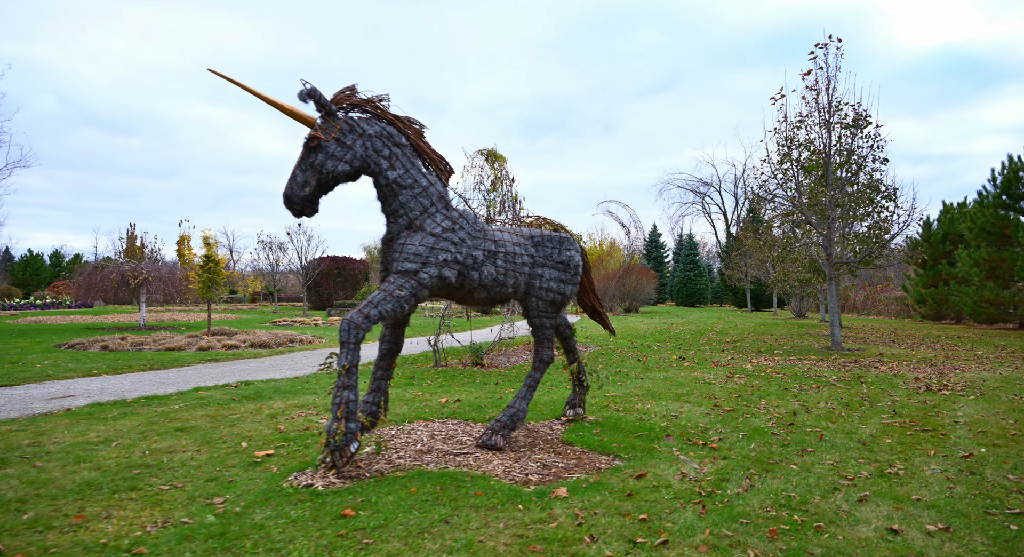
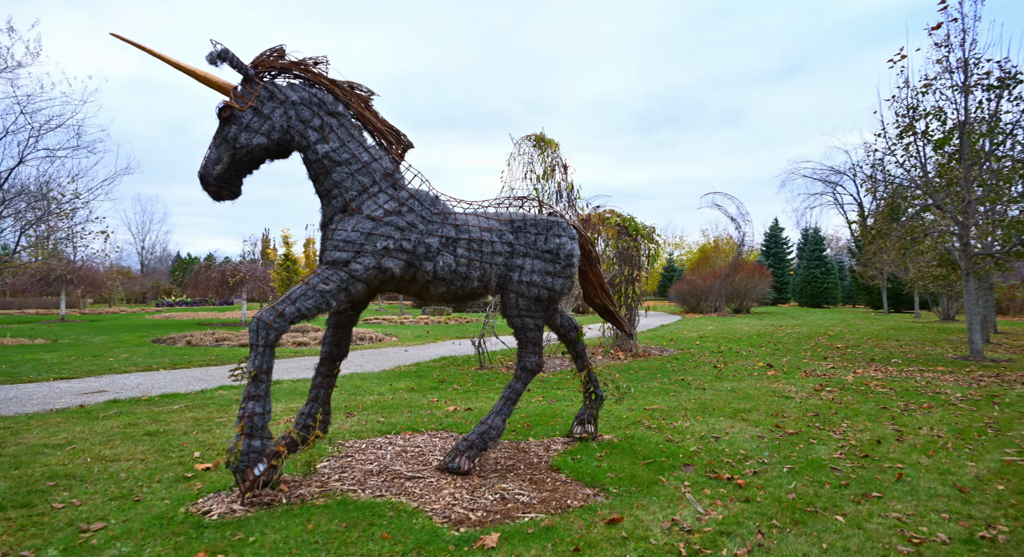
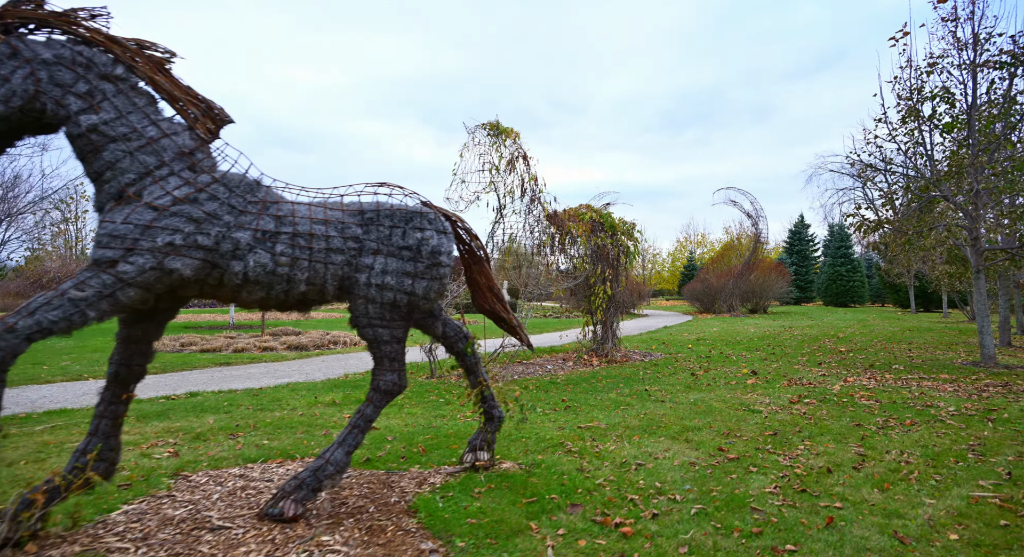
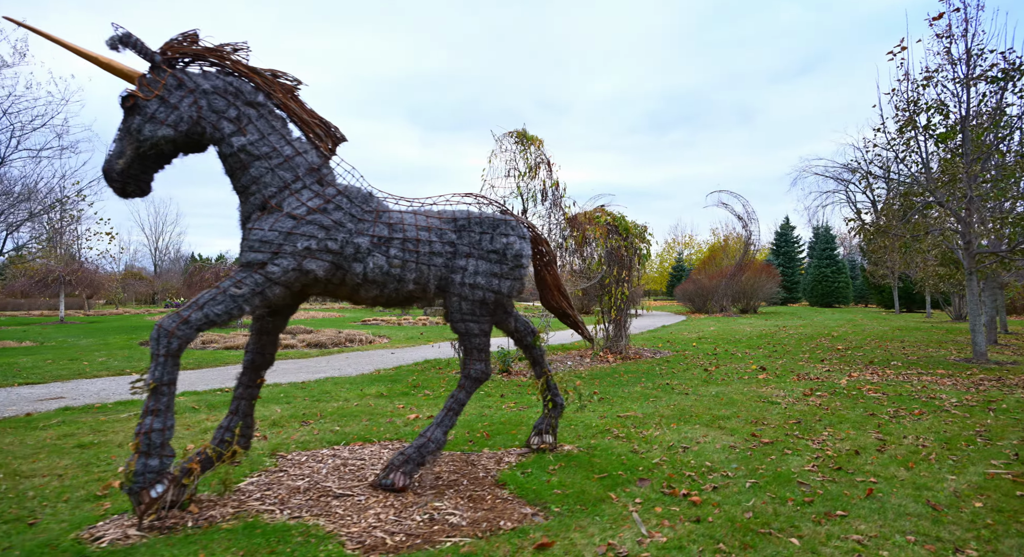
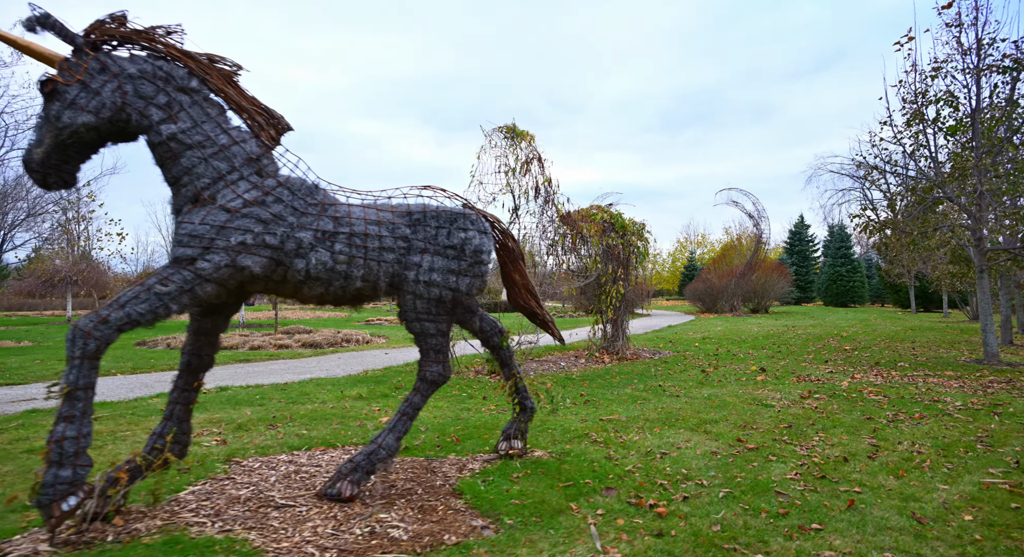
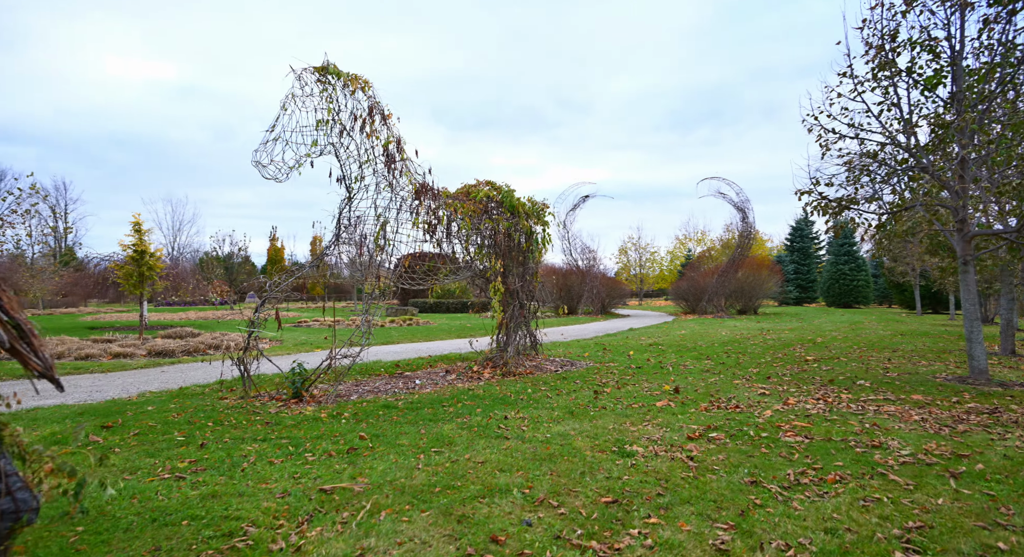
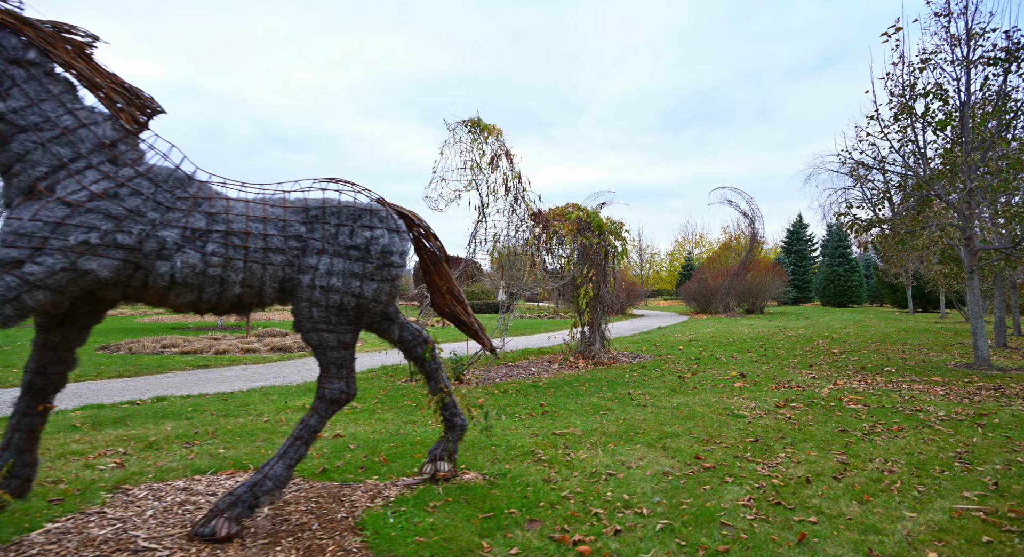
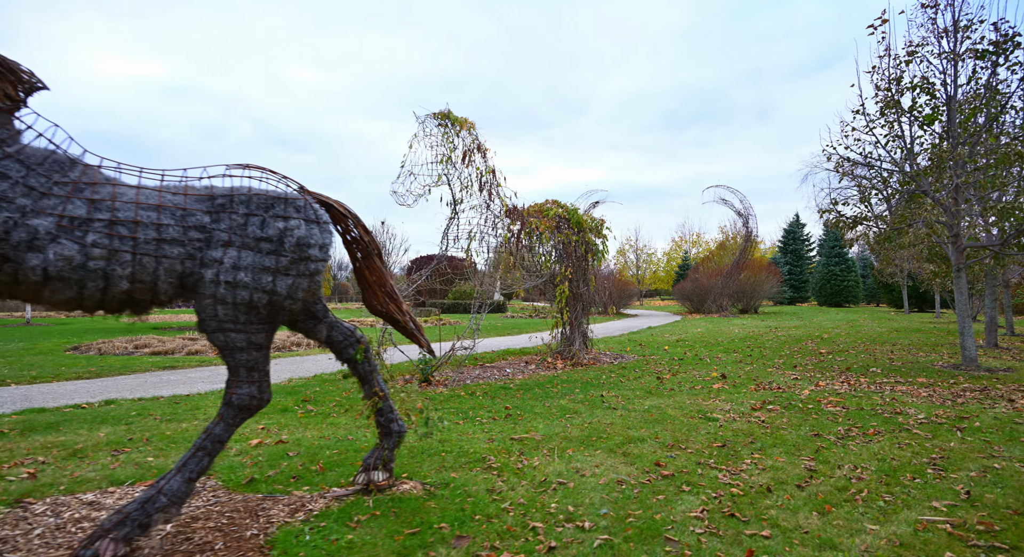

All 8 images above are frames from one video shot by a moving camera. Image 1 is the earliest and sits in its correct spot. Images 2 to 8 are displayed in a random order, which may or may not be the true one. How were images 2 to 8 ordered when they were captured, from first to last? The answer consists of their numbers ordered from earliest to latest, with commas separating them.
2, 4, 5, 3, 7, 8, 6
